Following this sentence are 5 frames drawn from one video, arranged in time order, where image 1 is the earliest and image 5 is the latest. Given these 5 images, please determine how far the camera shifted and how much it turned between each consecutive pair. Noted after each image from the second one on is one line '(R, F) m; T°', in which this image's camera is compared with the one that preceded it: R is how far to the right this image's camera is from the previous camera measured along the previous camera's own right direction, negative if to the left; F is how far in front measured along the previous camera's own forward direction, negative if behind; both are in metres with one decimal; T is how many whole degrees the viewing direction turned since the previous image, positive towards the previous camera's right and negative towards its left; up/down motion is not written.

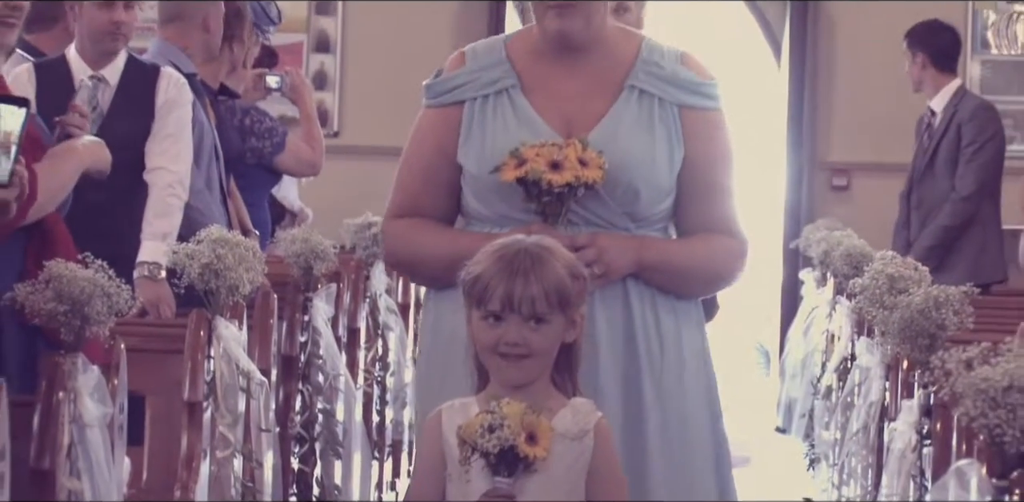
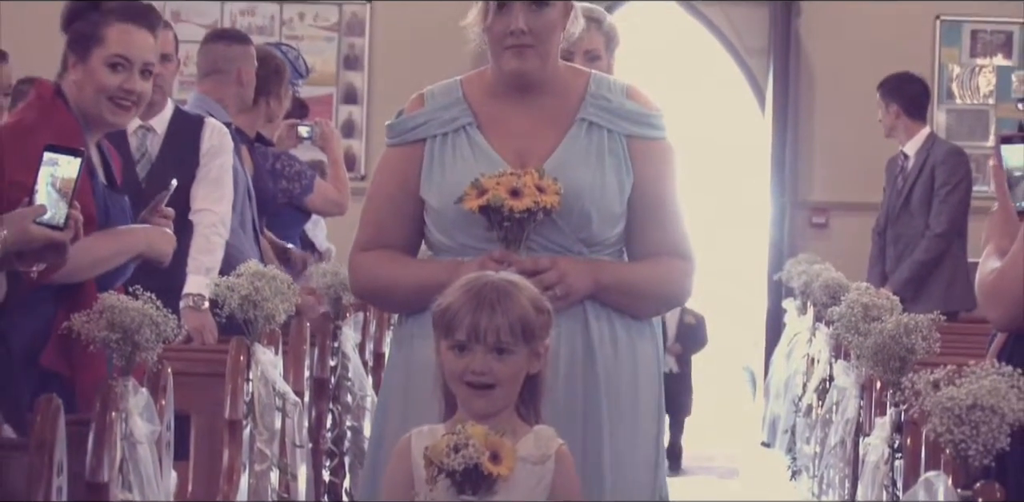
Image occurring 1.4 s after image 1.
(0.0, -0.3) m; 0°
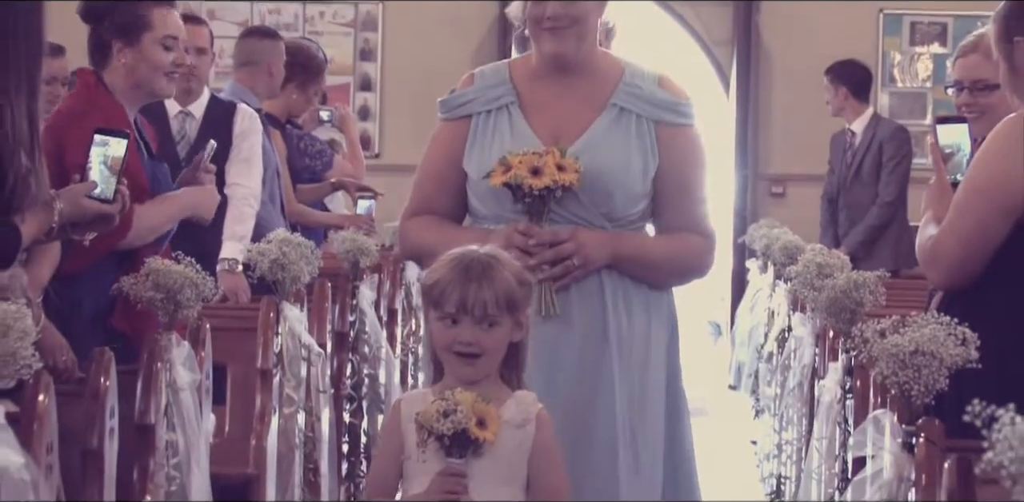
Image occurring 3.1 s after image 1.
(0.0, -0.4) m; 0°
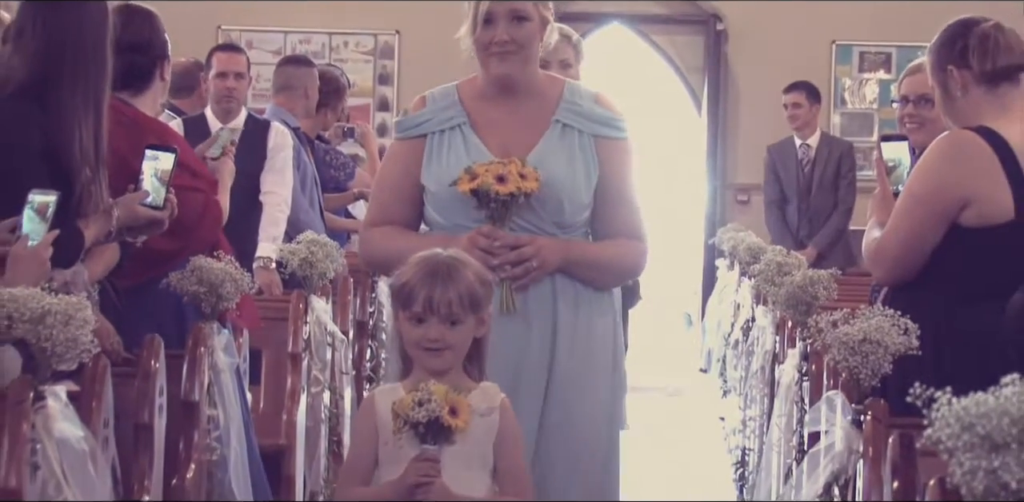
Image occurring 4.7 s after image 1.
(0.0, -0.5) m; -1°
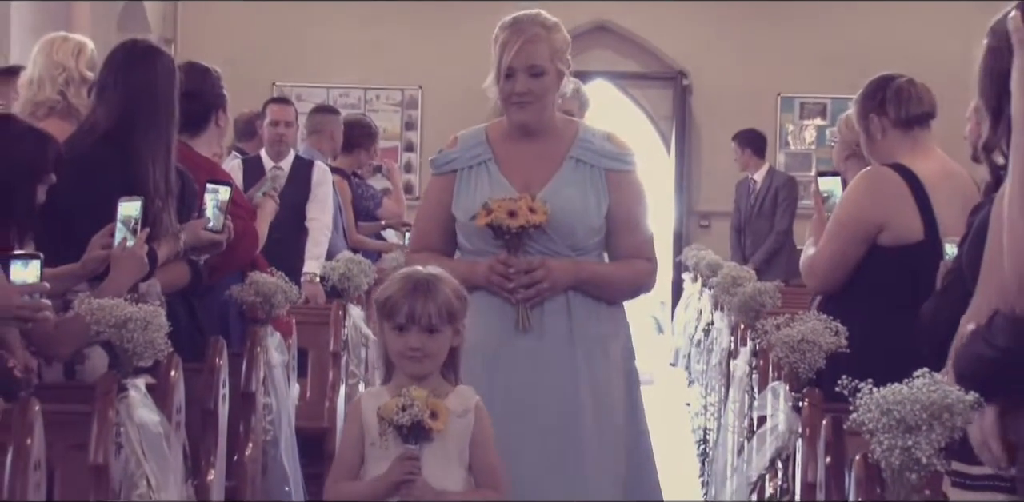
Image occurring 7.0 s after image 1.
(0.0, -0.8) m; 0°
